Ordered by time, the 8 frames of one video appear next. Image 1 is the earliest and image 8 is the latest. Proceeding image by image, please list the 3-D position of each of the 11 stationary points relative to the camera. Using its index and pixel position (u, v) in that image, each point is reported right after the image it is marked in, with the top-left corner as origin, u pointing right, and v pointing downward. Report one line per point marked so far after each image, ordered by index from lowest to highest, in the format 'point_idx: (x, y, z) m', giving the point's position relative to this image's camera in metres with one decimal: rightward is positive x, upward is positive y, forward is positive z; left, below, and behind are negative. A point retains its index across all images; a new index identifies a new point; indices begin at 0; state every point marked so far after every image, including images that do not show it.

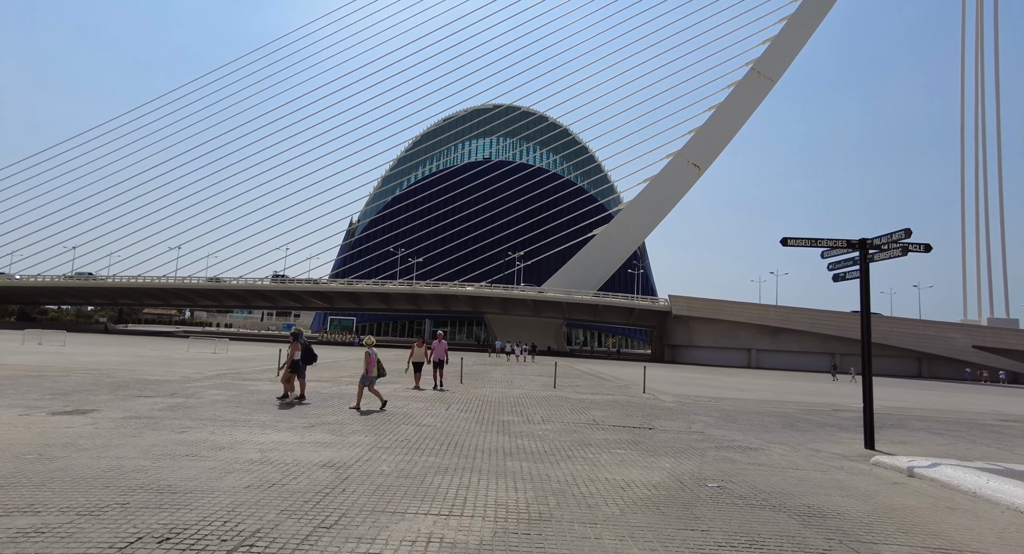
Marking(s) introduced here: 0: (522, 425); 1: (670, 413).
0: (+0.2, -2.7, +9.2) m
1: (+4.0, -3.4, +12.4) m
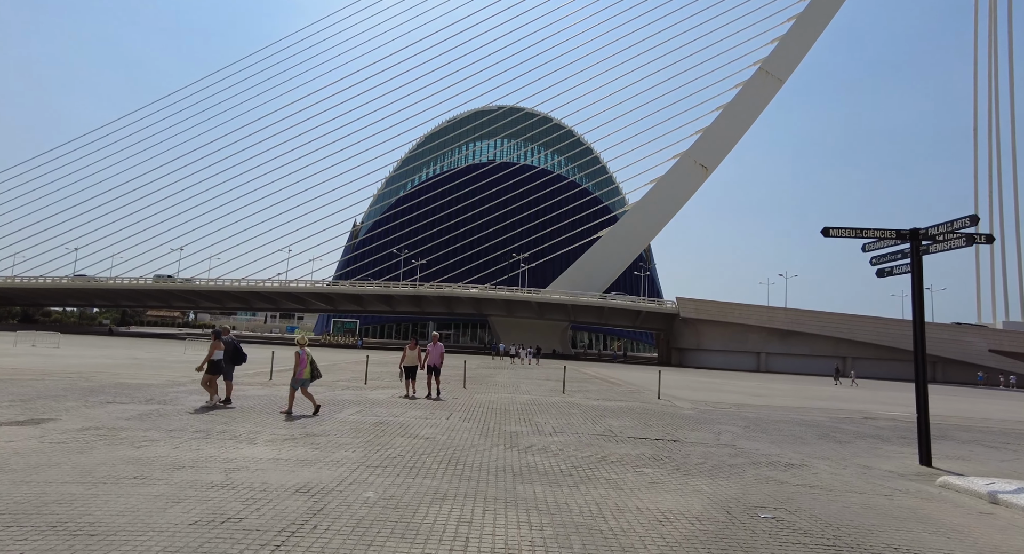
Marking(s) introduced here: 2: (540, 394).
0: (+0.3, -2.6, +8.2) m
1: (+4.1, -3.3, +11.4) m
2: (+0.8, -3.7, +15.9) m
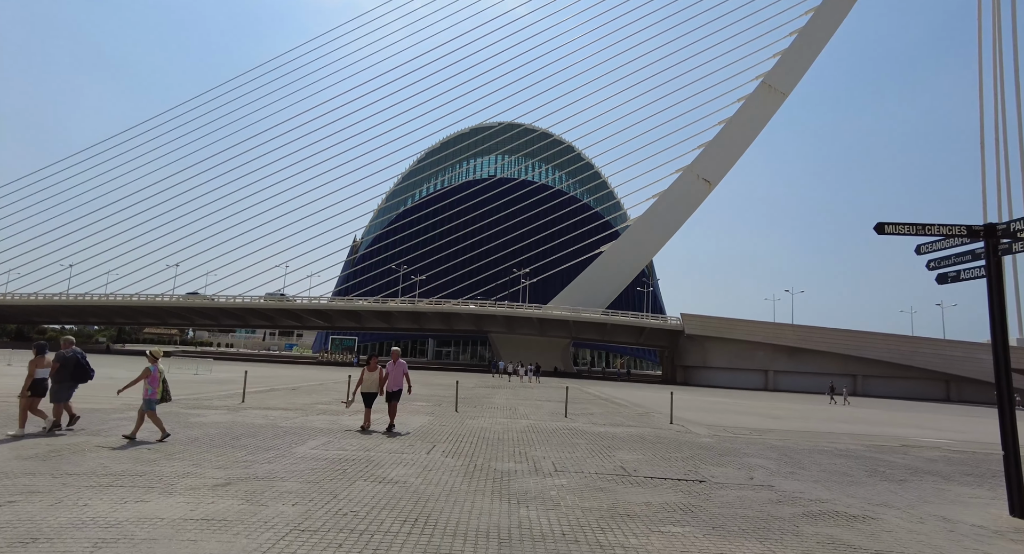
0: (+0.2, -2.7, +6.8) m
1: (+4.0, -3.5, +9.9) m
2: (+0.7, -4.1, +14.4) m
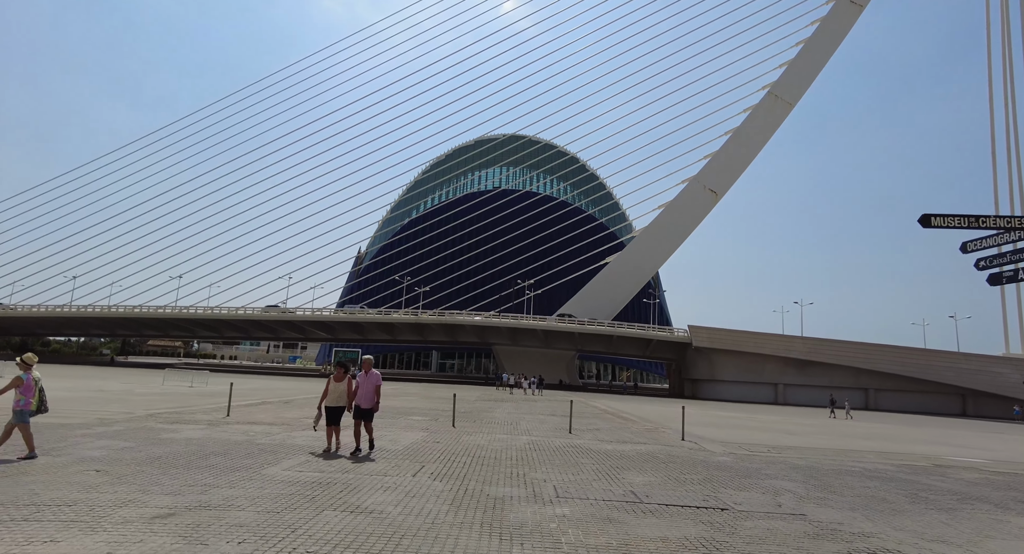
0: (+0.1, -2.7, +5.9) m
1: (+4.0, -3.6, +8.9) m
2: (+0.8, -4.2, +13.5) m
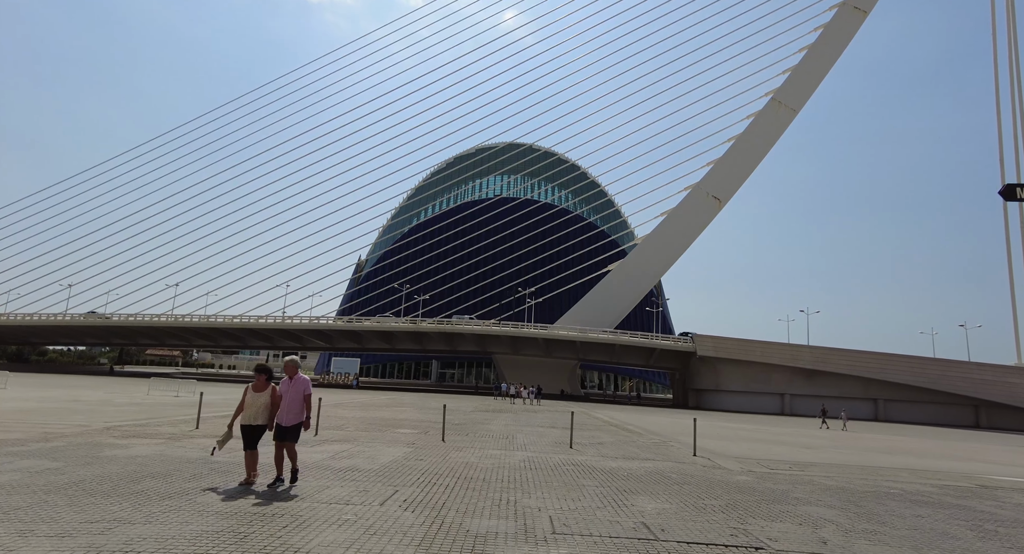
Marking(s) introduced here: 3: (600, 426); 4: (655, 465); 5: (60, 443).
0: (0.0, -2.6, +4.7) m
1: (+3.9, -3.5, +7.7) m
2: (+0.6, -4.2, +12.3) m
3: (+3.4, -5.8, +19.3) m
4: (+3.1, -4.1, +10.8) m
5: (-8.1, -3.0, +9.0) m
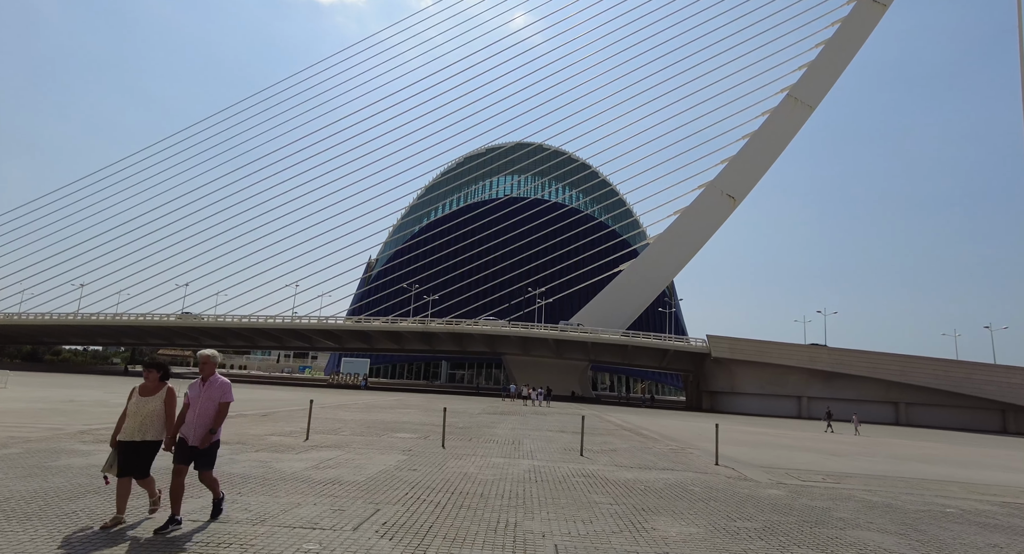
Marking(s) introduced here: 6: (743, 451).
0: (0.0, -2.4, +3.7) m
1: (+3.9, -3.3, +6.7) m
2: (+0.8, -4.0, +11.3) m
3: (+3.7, -5.6, +18.3) m
4: (+3.2, -3.9, +9.8) m
5: (-8.1, -2.8, +8.2) m
6: (+7.2, -5.4, +15.4) m
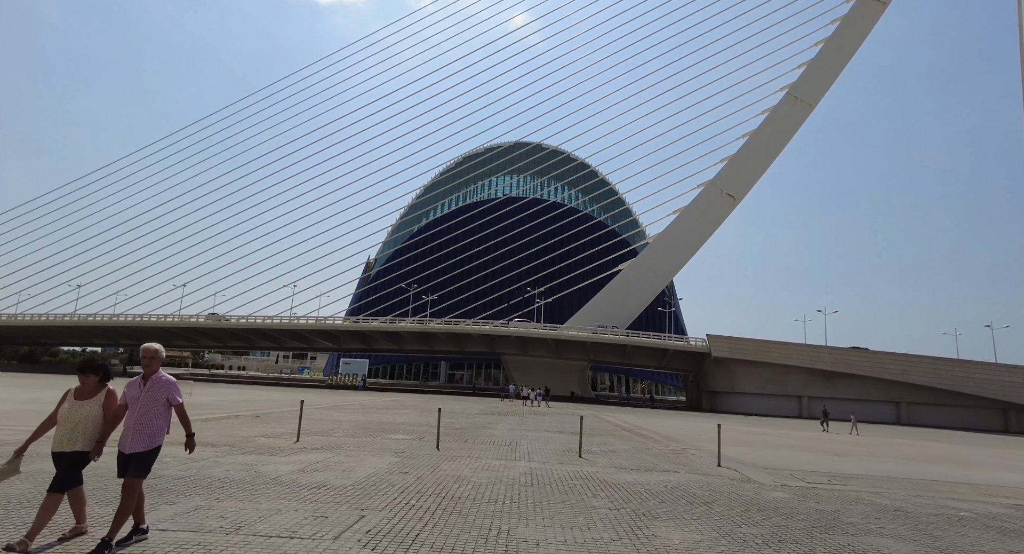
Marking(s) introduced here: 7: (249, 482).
0: (-0.1, -2.3, +3.4) m
1: (+3.8, -3.2, +6.3) m
2: (+0.7, -4.0, +11.0) m
3: (+3.6, -5.5, +18.0) m
4: (+3.1, -3.8, +9.5) m
5: (-8.1, -2.8, +7.9) m
6: (+7.1, -5.3, +15.1) m
7: (-3.7, -2.9, +7.1) m
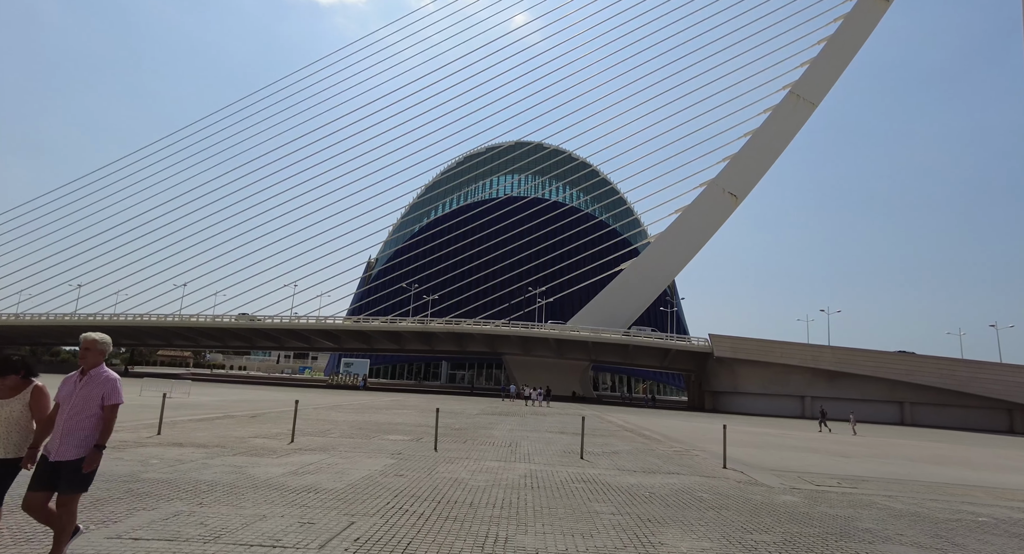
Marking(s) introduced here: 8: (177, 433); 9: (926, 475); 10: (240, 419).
0: (-0.1, -2.2, +3.1) m
1: (+3.8, -3.1, +6.0) m
2: (+0.7, -3.9, +10.7) m
3: (+3.6, -5.5, +17.6) m
4: (+3.1, -3.7, +9.2) m
5: (-8.1, -2.7, +7.6) m
6: (+7.1, -5.2, +14.8) m
7: (-3.7, -2.8, +6.8) m
8: (-7.7, -3.5, +11.4) m
9: (+10.2, -4.8, +12.3) m
10: (-8.4, -4.3, +15.5) m
